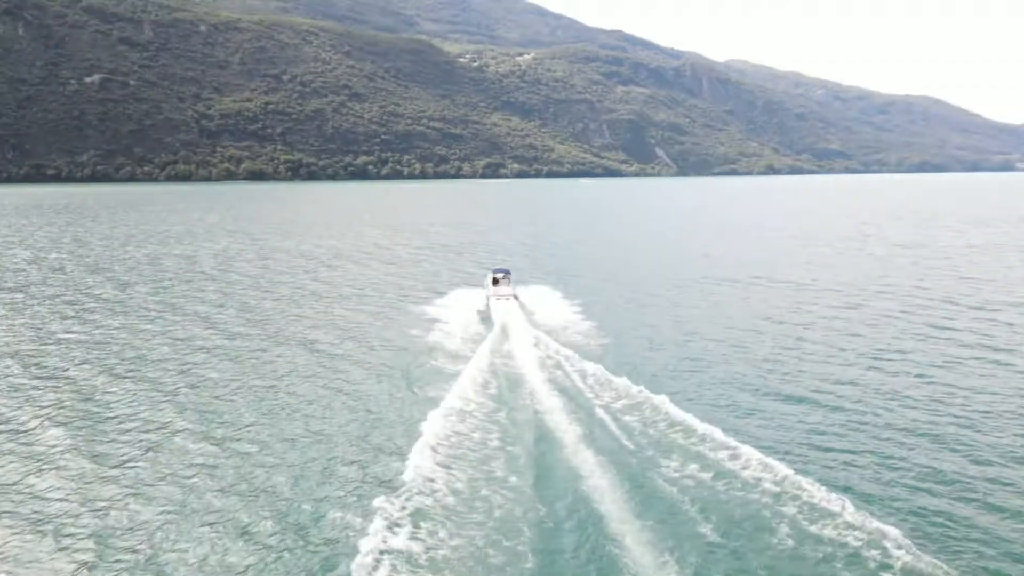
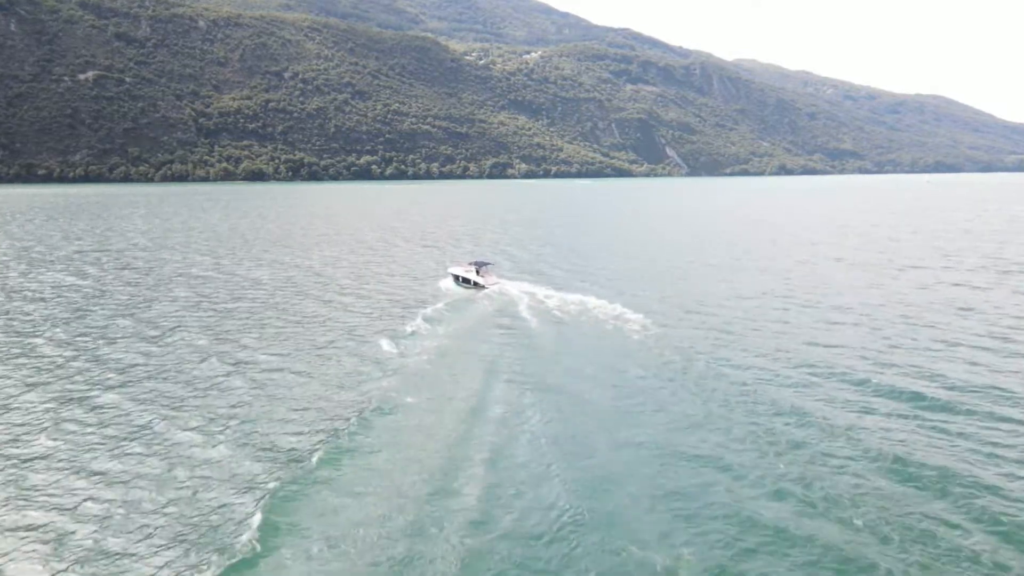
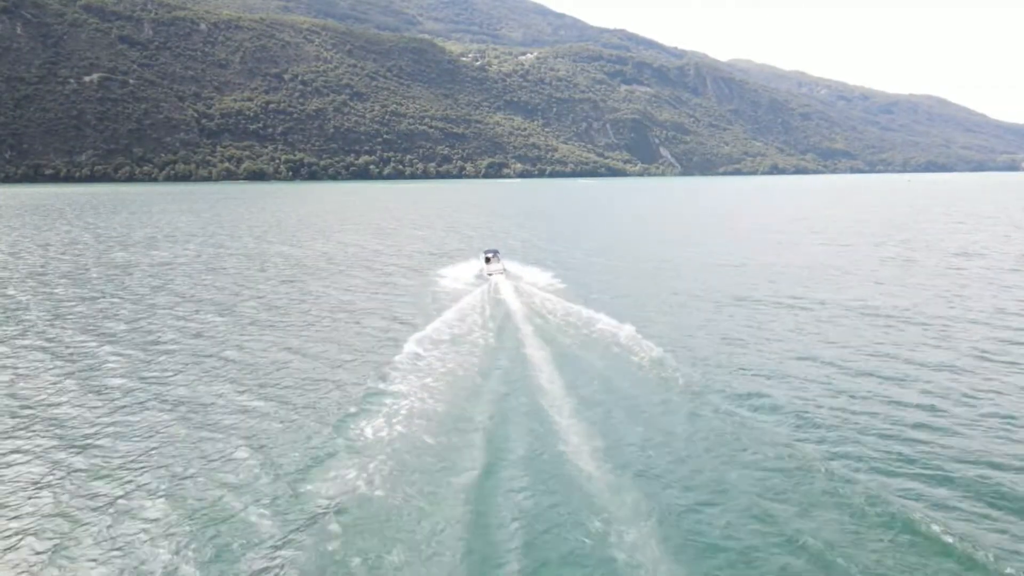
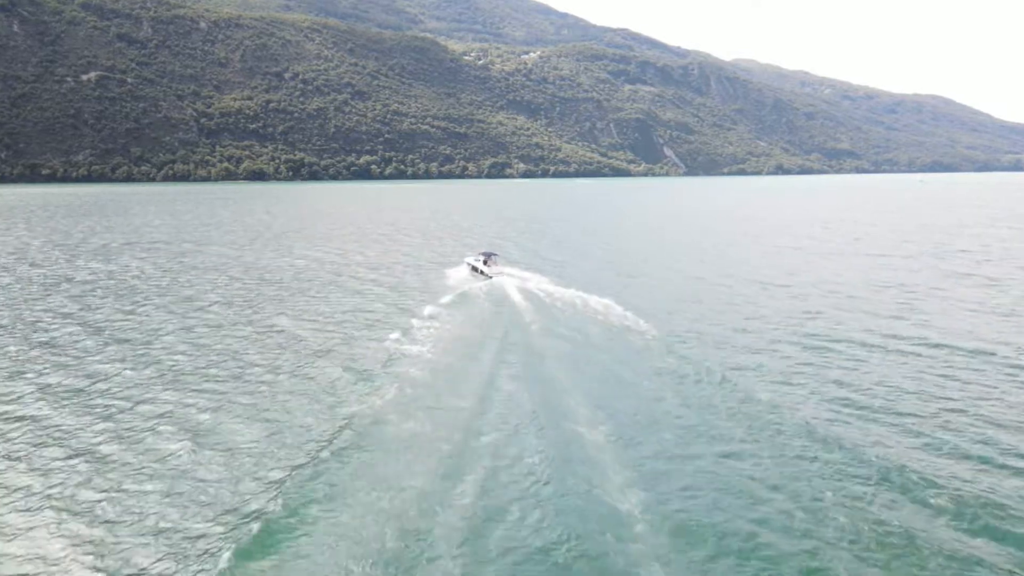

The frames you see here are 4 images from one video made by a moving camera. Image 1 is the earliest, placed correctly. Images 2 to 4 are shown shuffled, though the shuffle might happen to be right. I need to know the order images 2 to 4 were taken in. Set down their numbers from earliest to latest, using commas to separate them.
3, 4, 2
